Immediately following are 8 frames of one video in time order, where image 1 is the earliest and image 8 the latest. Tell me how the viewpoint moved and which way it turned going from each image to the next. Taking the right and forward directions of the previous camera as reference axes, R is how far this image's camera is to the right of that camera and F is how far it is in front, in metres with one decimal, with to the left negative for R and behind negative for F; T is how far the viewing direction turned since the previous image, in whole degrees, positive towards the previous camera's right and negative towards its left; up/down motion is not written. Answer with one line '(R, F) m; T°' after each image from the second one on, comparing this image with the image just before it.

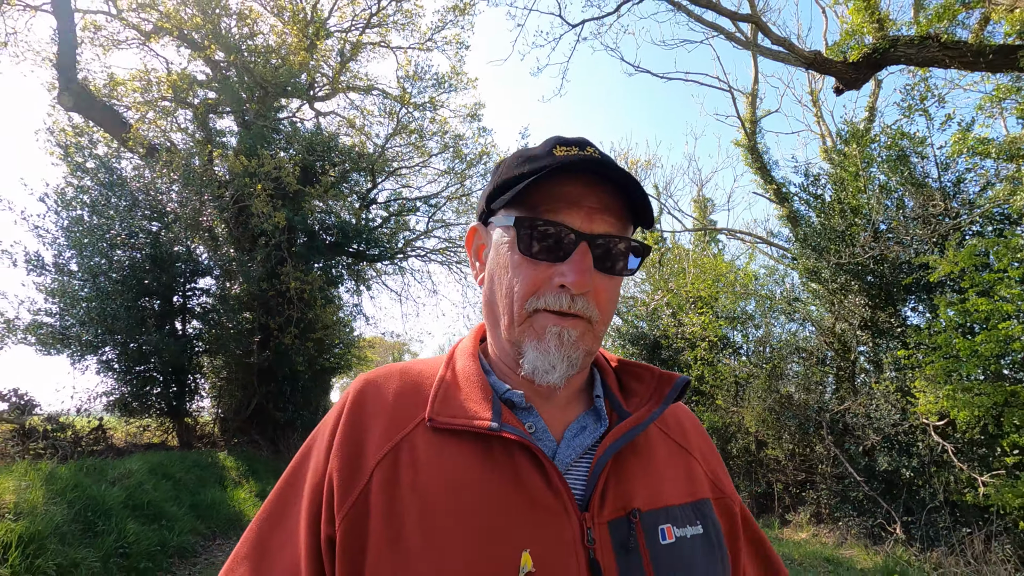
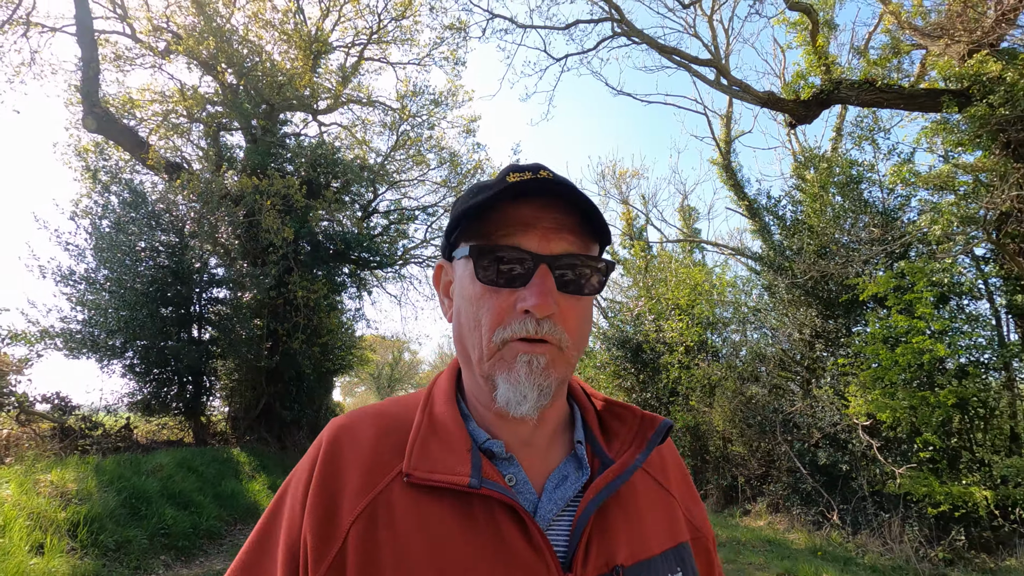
(+0.2, -0.8) m; 0°
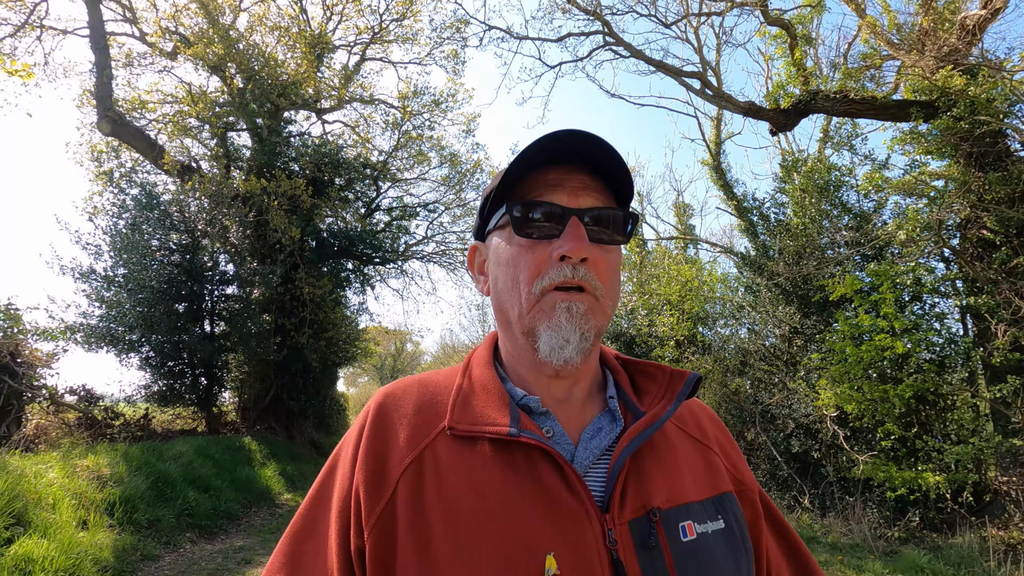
(+0.1, -0.5) m; 0°
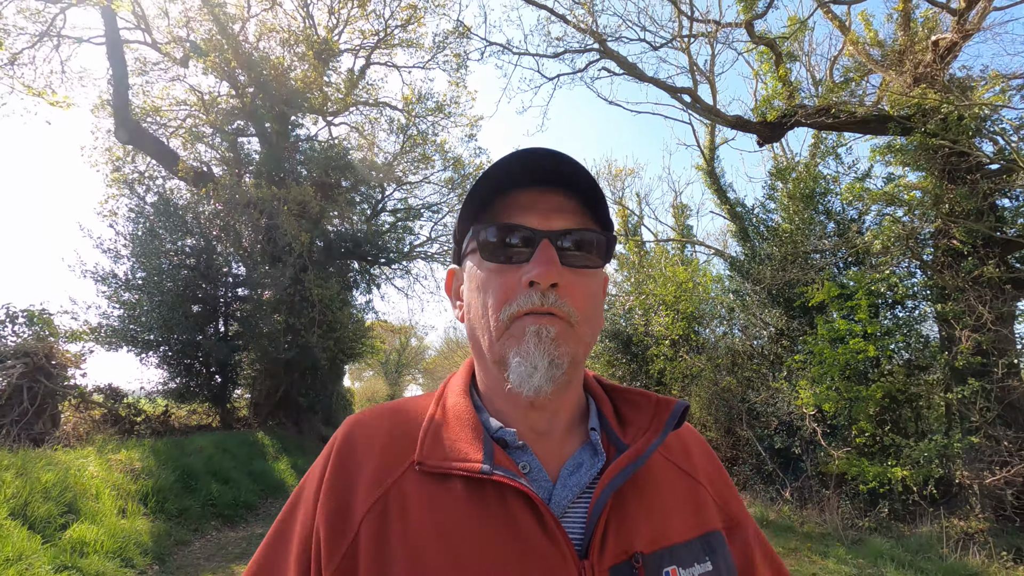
(+0.1, -0.4) m; 0°
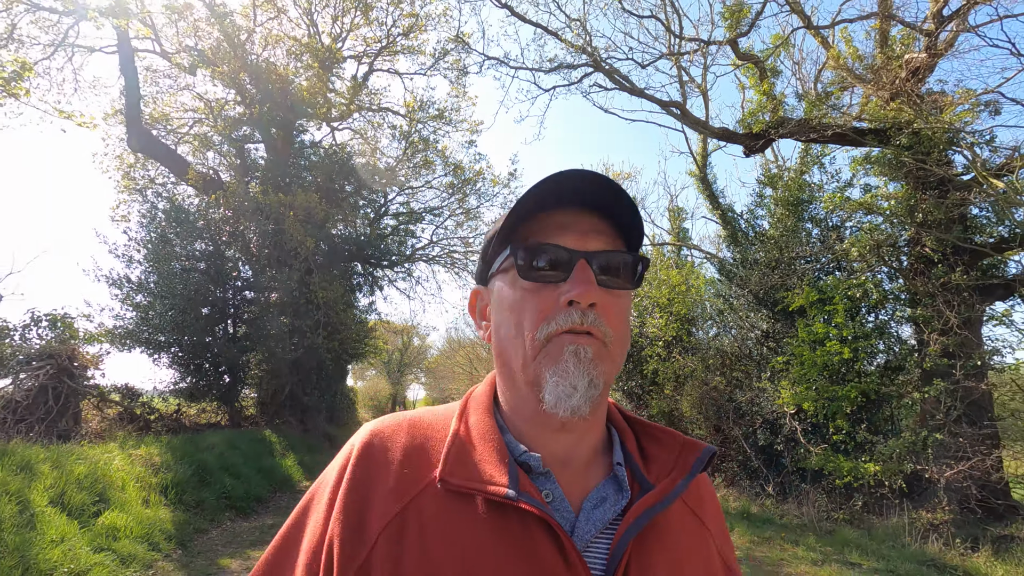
(+0.1, -0.4) m; 0°
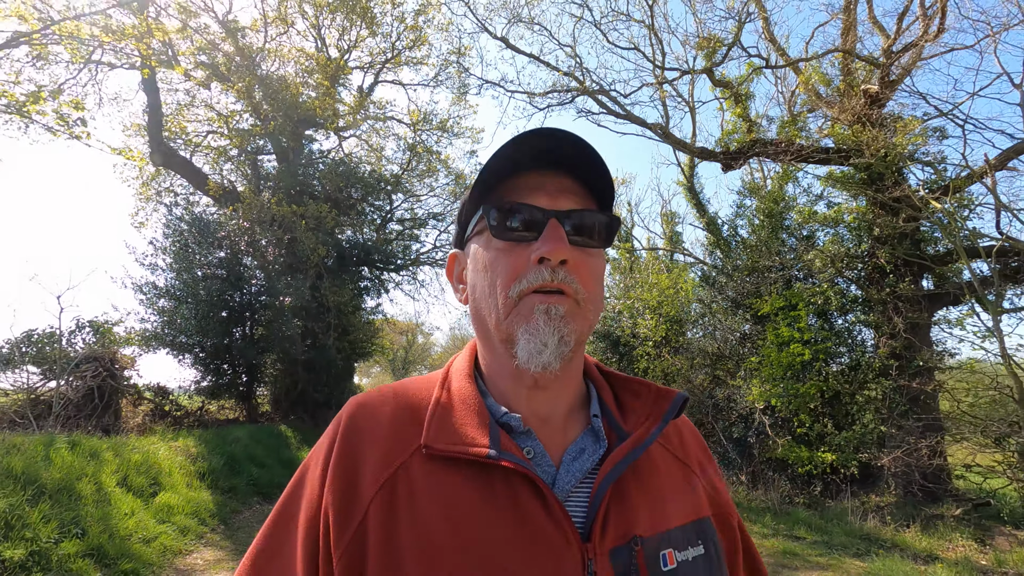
(+0.1, -0.8) m; 0°
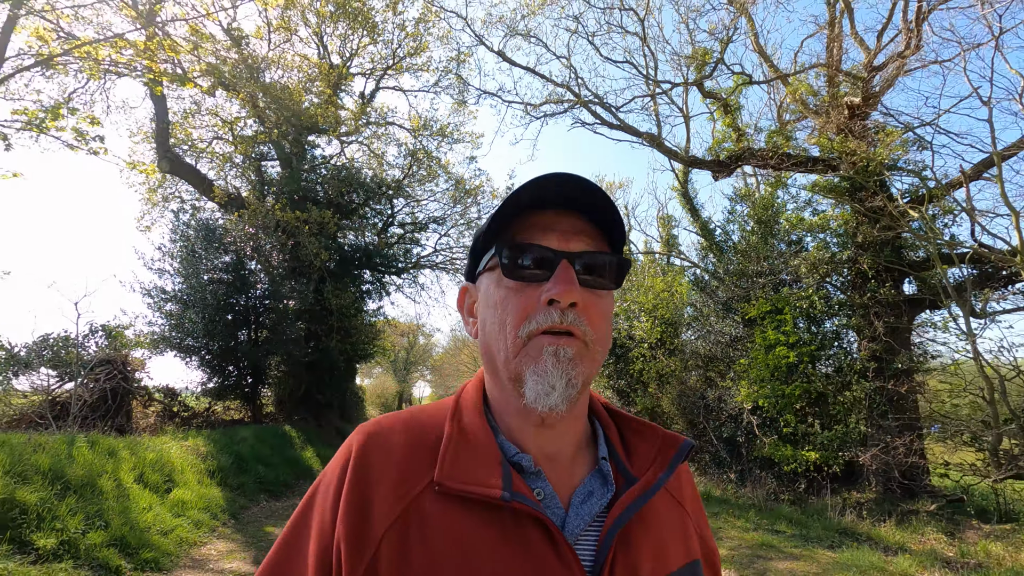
(+0.1, -0.3) m; 0°
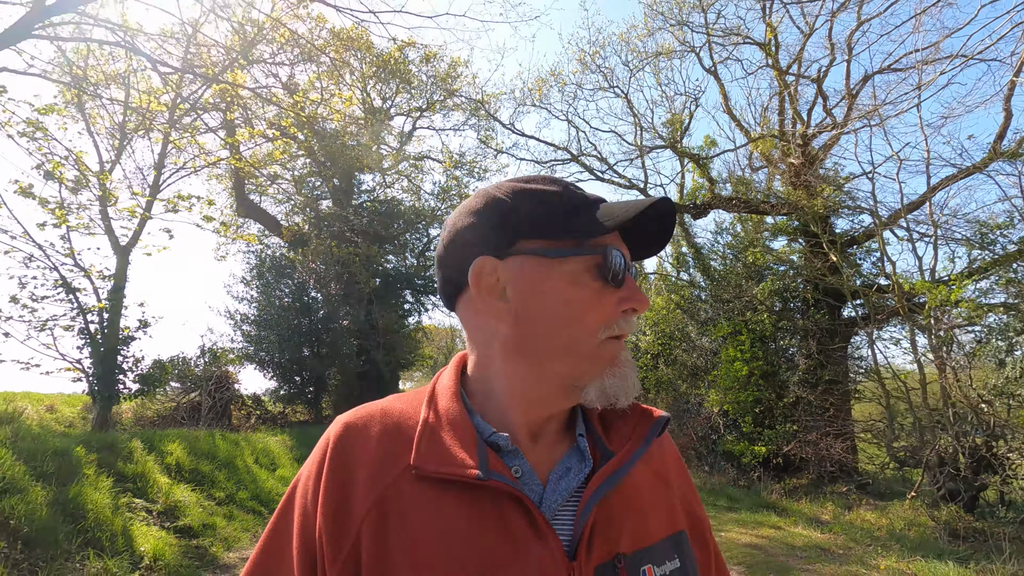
(+0.5, -2.1) m; -4°
